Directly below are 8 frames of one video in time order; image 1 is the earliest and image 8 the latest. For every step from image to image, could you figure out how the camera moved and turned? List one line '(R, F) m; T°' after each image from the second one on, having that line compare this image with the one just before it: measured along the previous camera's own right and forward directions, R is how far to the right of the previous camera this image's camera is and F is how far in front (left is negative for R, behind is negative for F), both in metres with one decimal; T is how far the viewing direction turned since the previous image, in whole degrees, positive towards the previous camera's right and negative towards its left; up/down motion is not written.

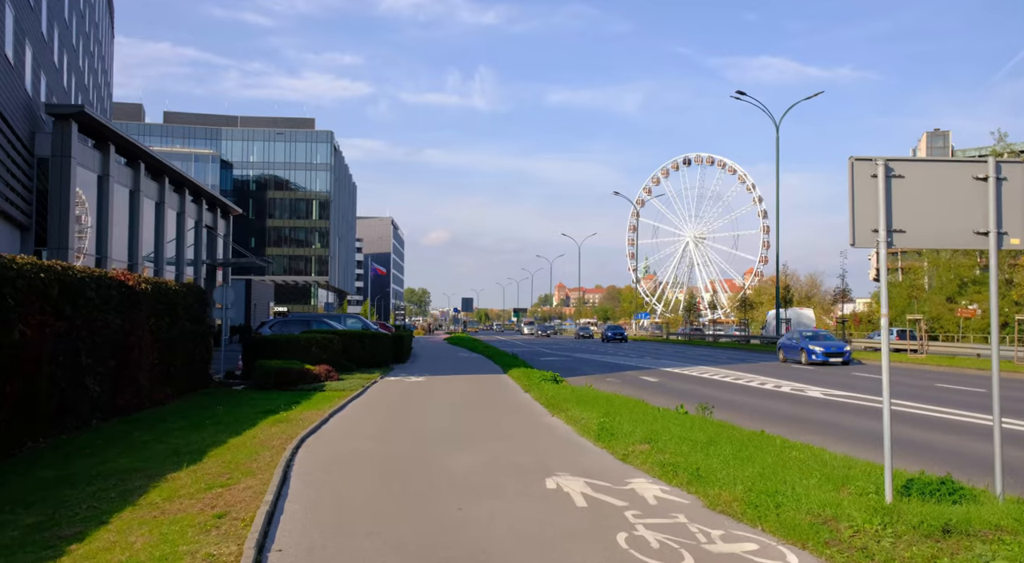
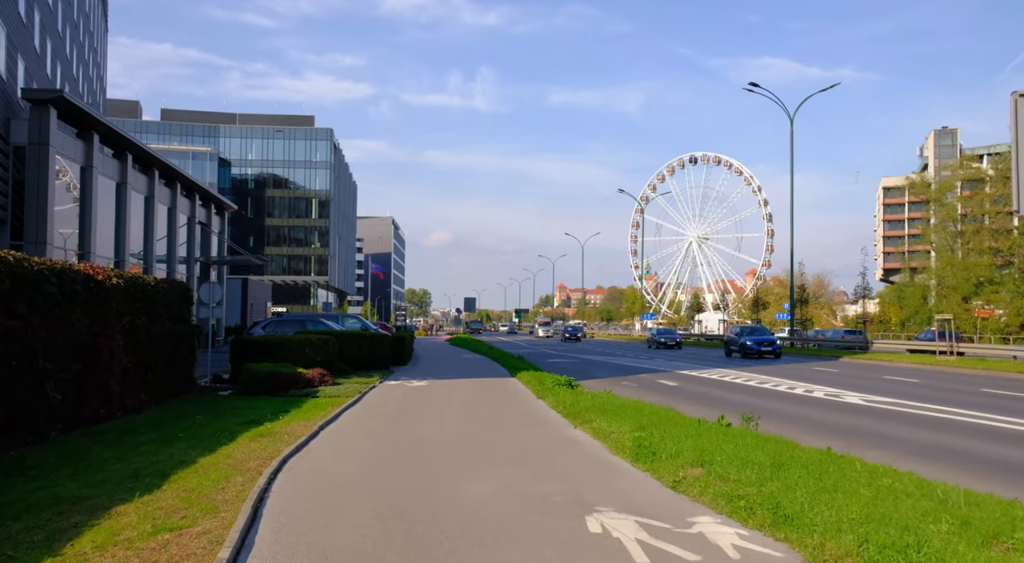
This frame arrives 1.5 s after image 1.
(-0.2, +1.7) m; 0°
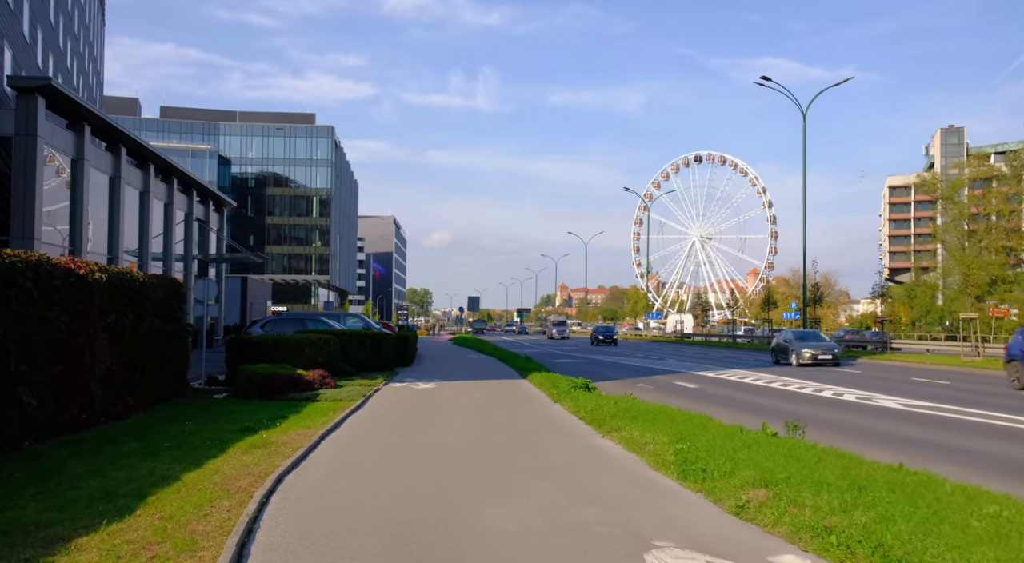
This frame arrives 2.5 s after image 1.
(-0.3, +1.1) m; 0°
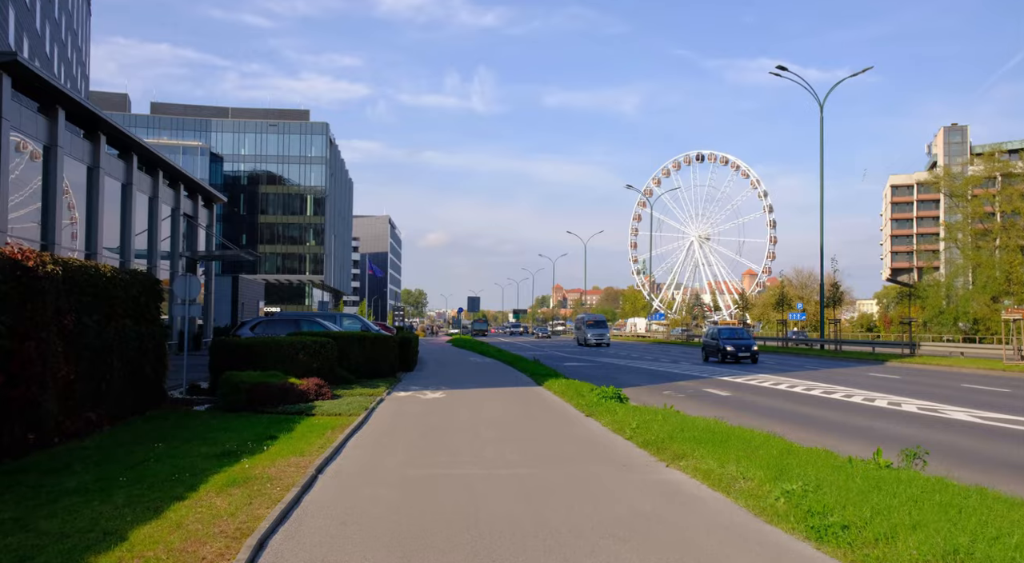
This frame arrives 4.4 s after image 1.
(-0.5, +2.1) m; 0°
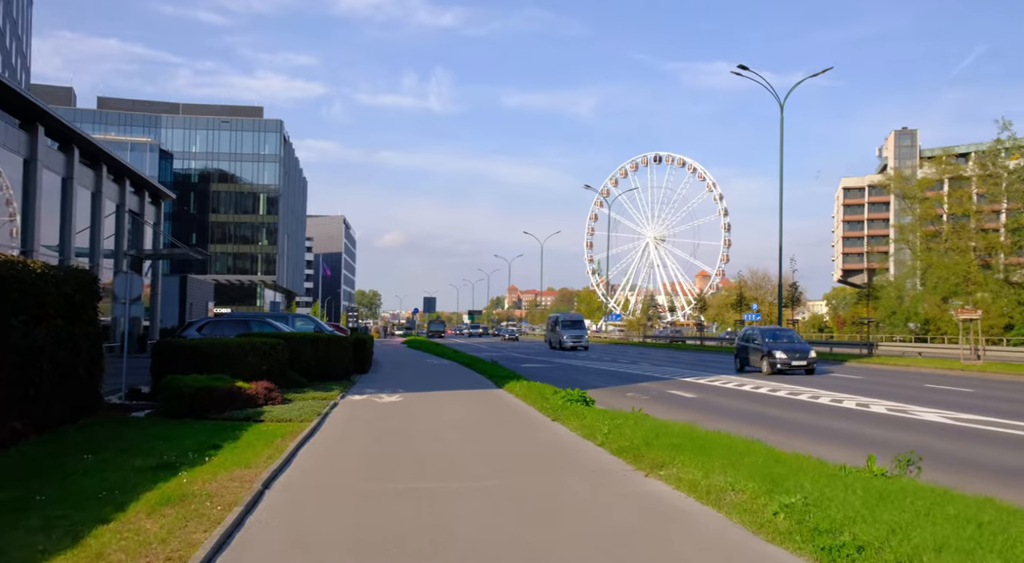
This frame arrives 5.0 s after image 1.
(-0.1, +0.7) m; +3°
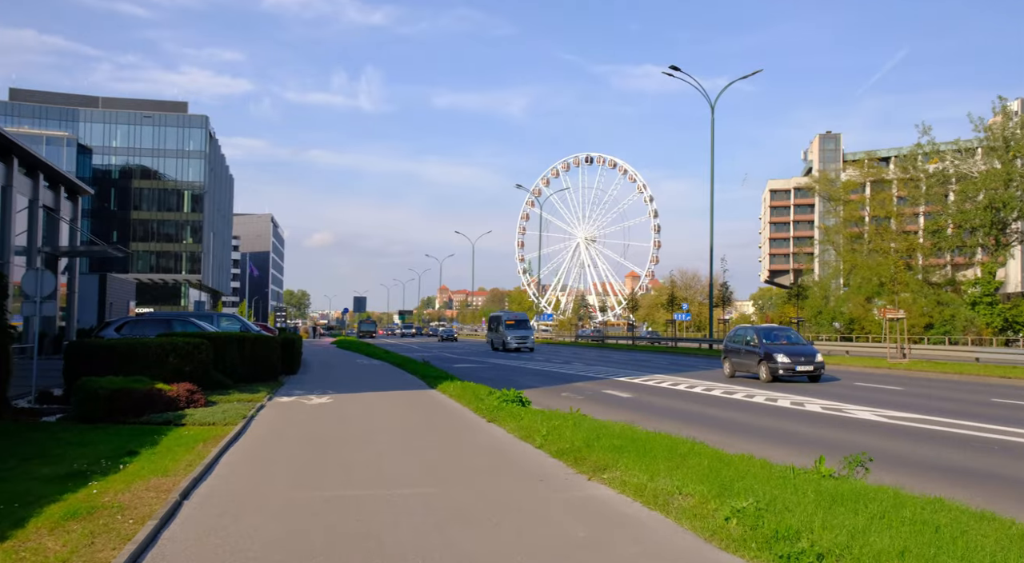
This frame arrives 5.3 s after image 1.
(0.0, +0.3) m; +5°
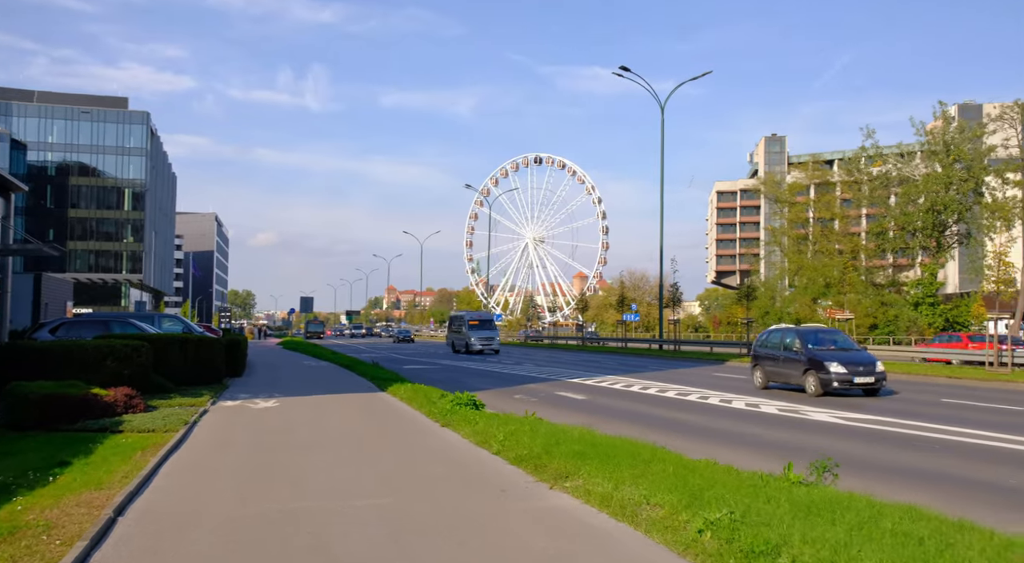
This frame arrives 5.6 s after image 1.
(-0.1, +0.3) m; +4°
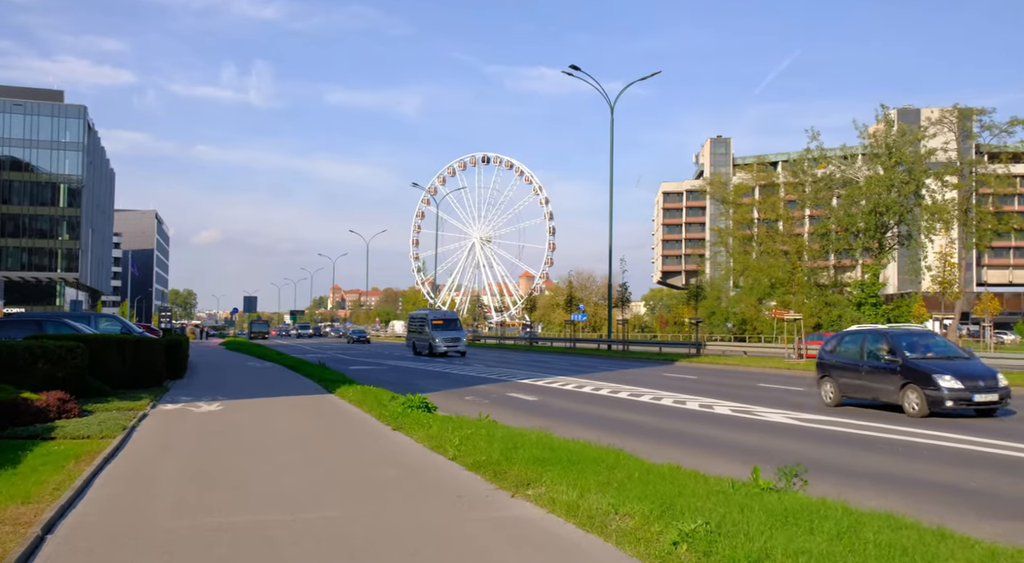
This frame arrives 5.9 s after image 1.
(-0.1, +0.3) m; +4°
